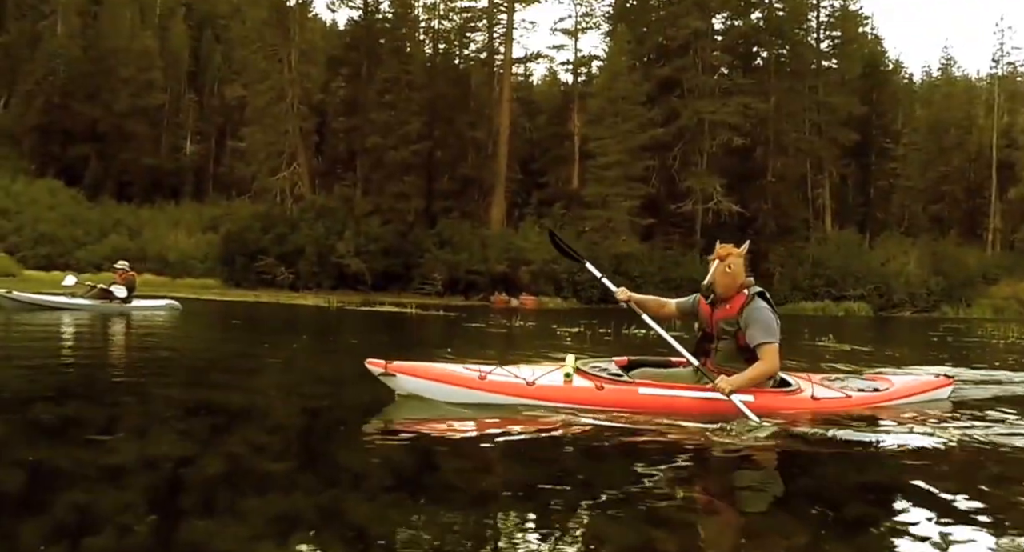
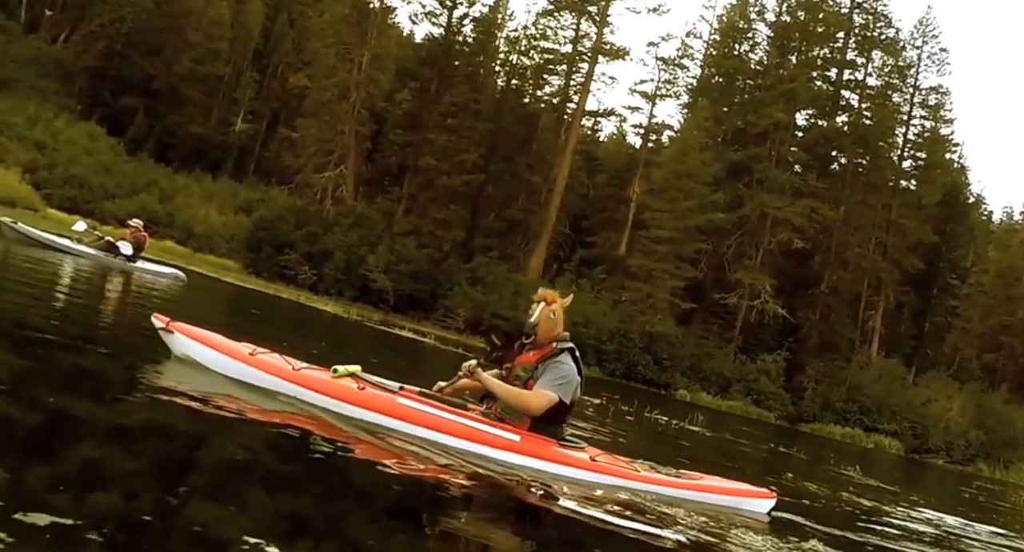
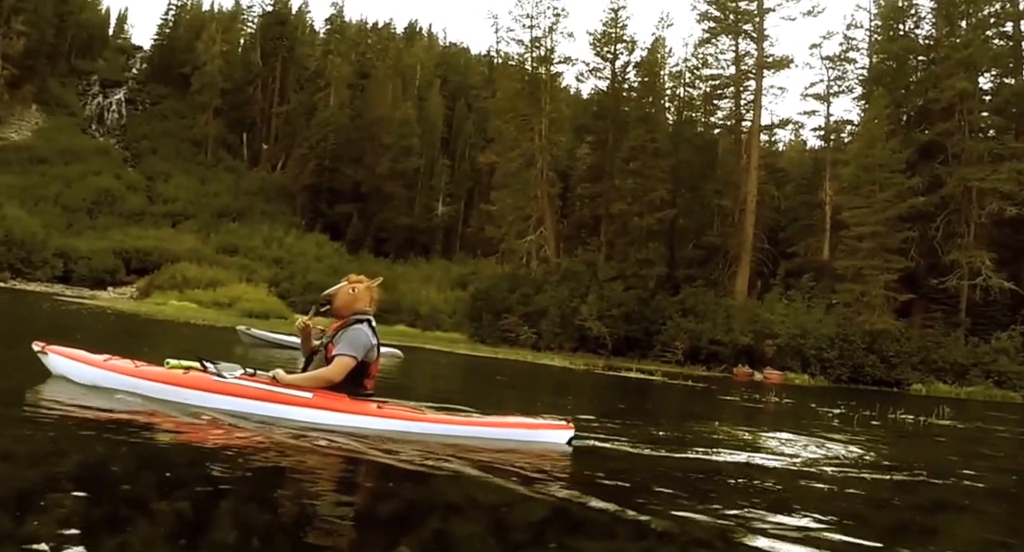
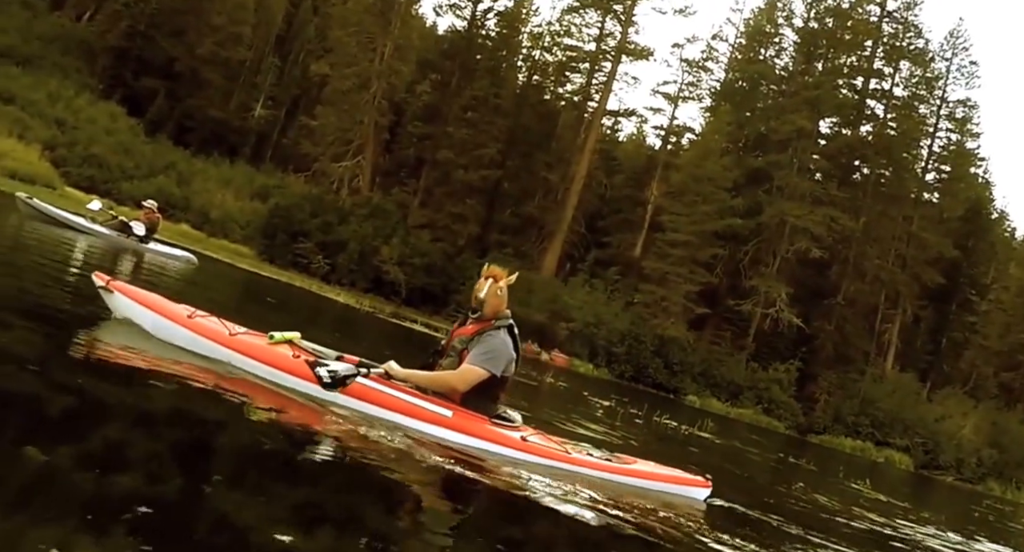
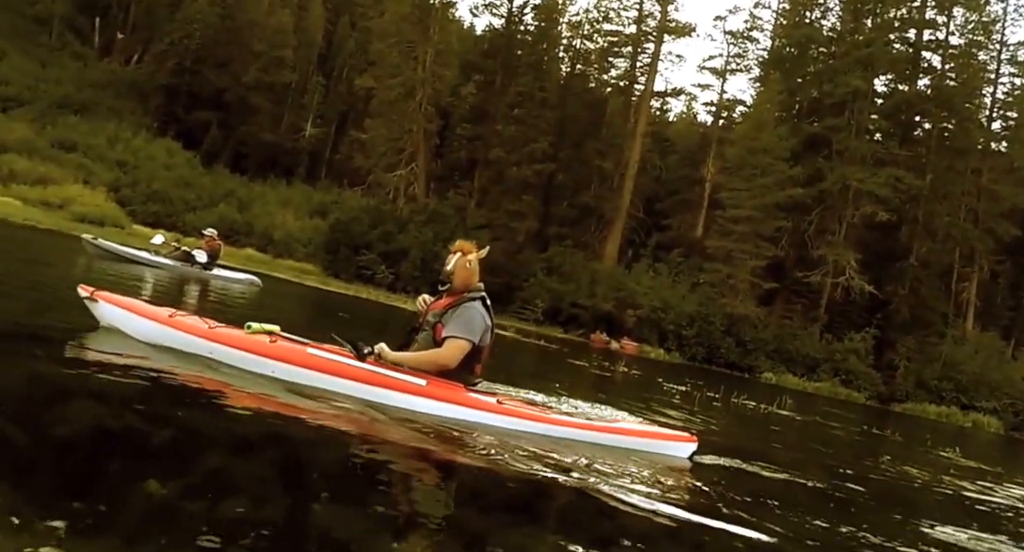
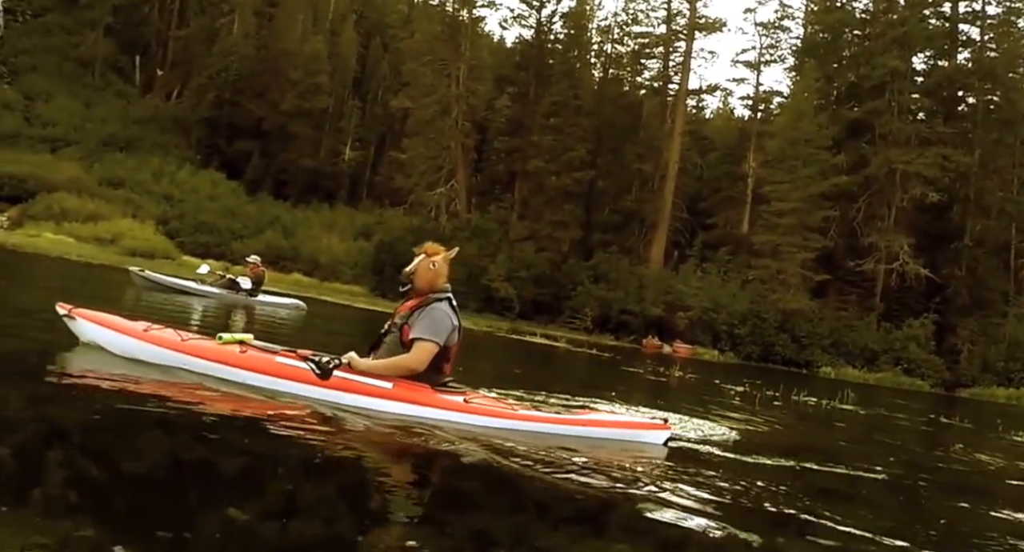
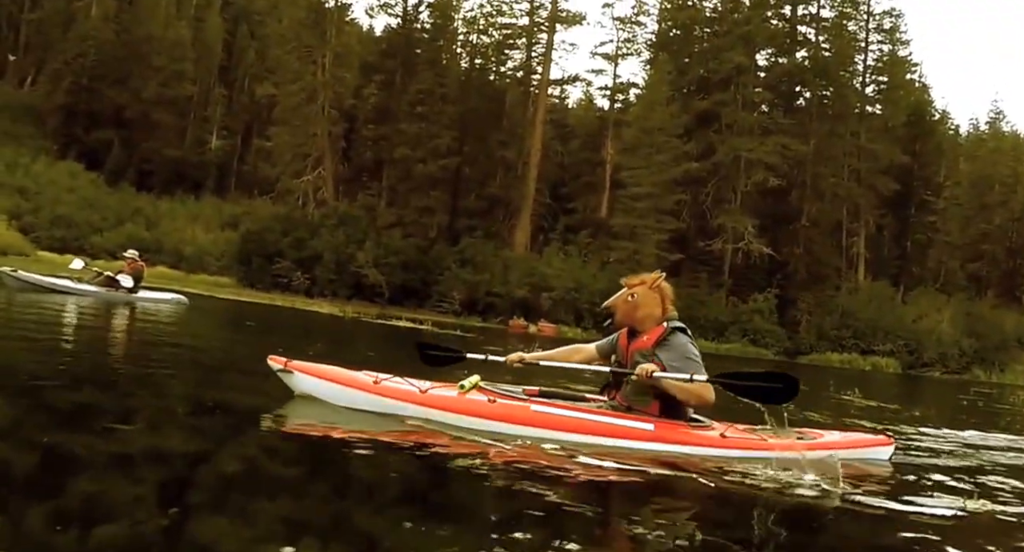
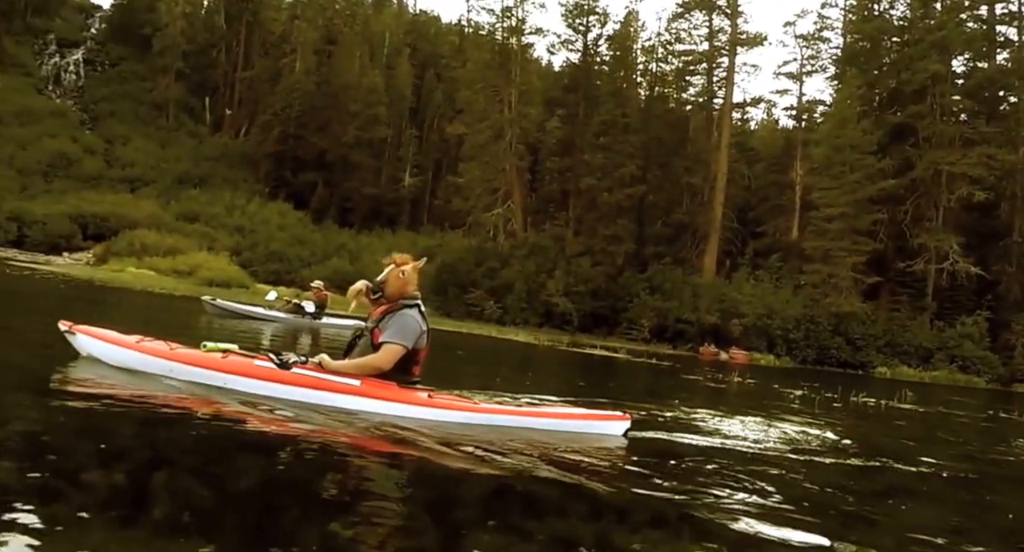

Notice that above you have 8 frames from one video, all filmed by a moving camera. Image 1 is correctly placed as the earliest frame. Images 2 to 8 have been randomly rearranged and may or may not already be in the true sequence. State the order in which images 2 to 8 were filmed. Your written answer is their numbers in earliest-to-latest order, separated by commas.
7, 2, 4, 5, 6, 8, 3
